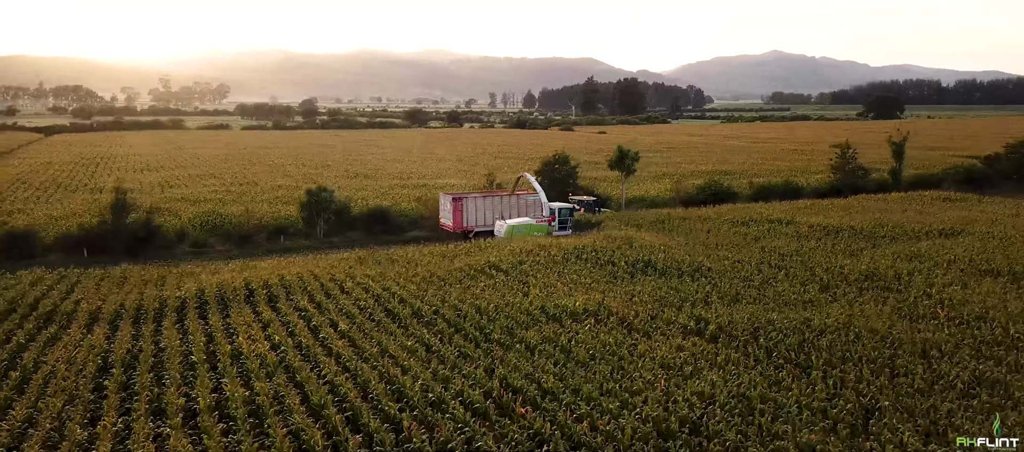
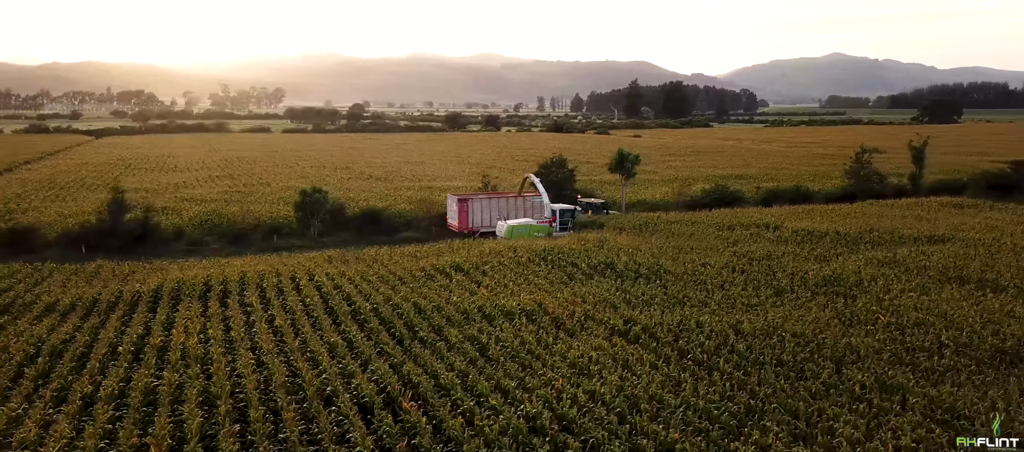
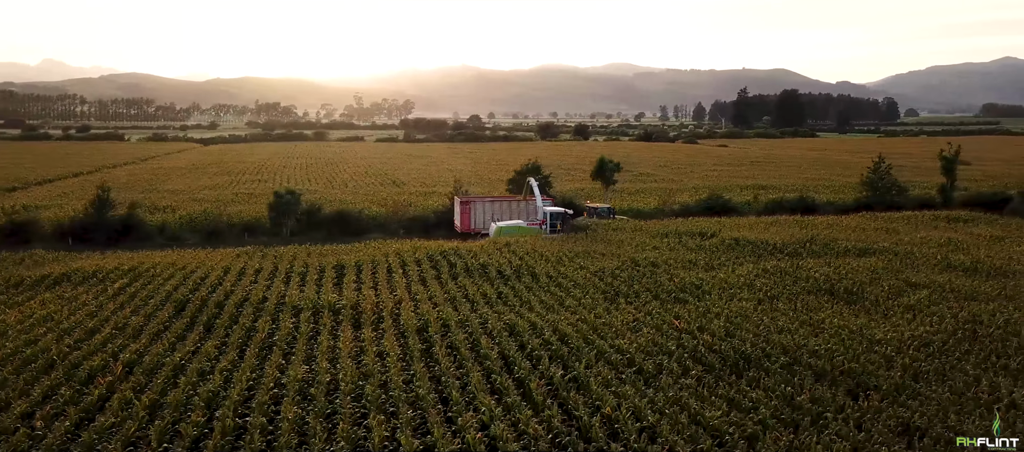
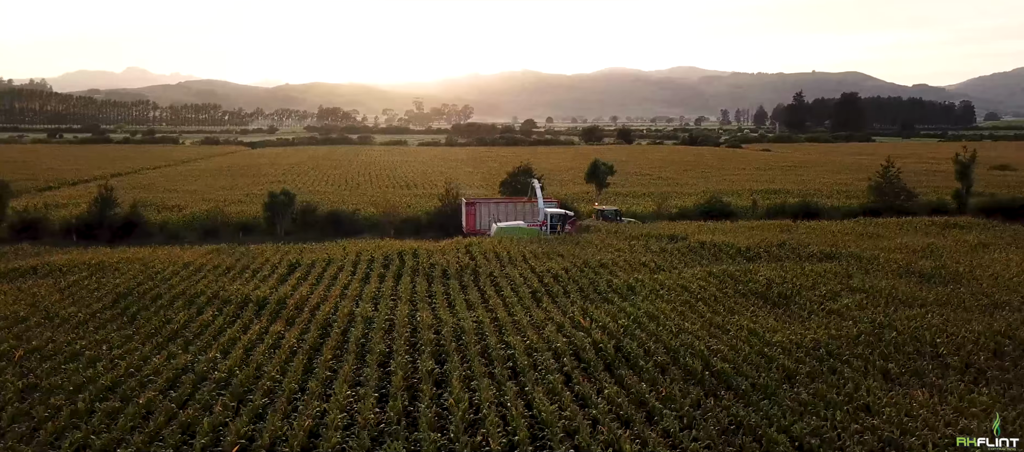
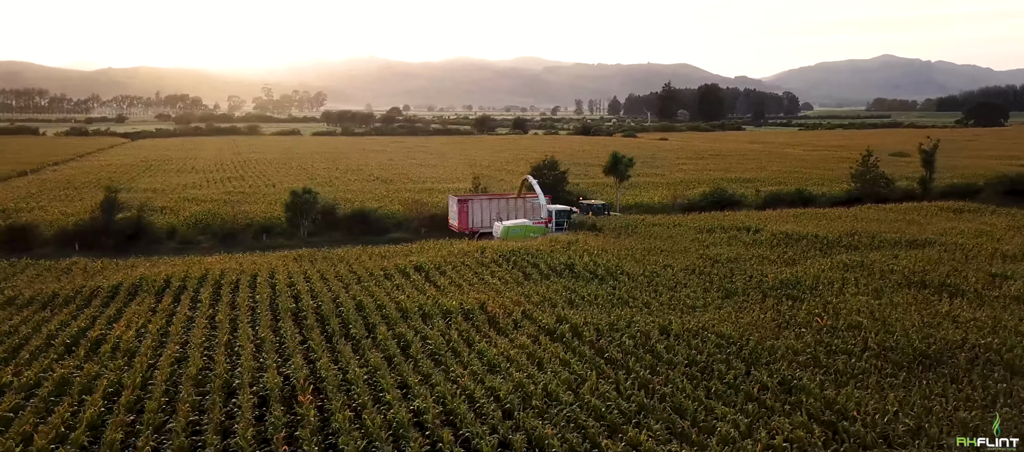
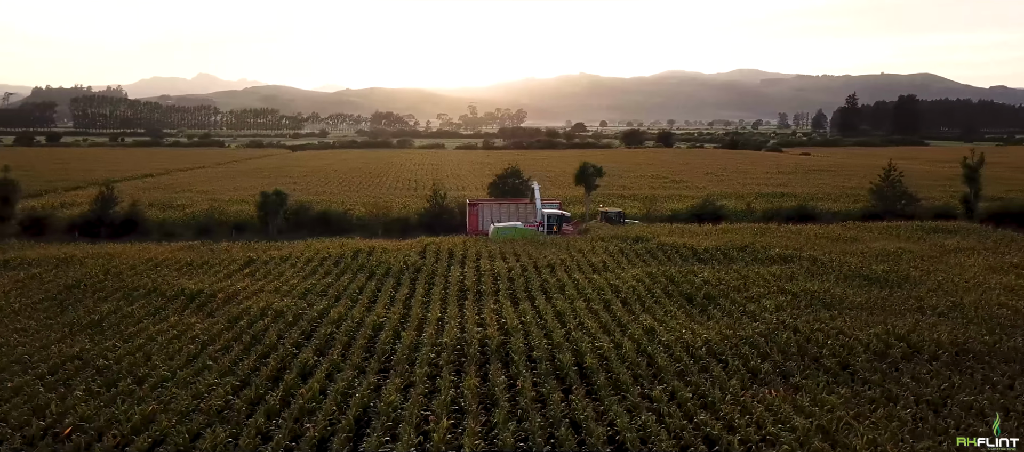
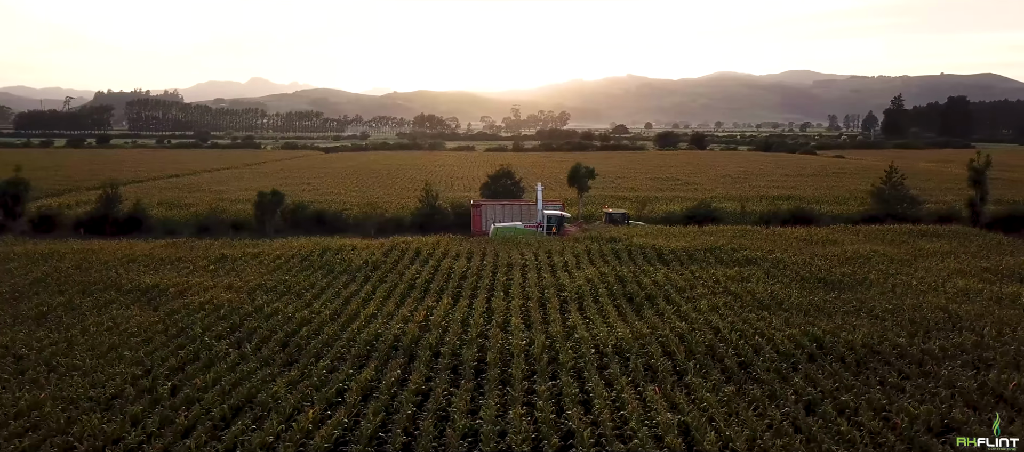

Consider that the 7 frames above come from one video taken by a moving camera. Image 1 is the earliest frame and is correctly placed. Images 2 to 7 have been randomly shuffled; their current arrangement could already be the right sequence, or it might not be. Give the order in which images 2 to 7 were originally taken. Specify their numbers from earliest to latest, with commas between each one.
2, 5, 3, 4, 6, 7
